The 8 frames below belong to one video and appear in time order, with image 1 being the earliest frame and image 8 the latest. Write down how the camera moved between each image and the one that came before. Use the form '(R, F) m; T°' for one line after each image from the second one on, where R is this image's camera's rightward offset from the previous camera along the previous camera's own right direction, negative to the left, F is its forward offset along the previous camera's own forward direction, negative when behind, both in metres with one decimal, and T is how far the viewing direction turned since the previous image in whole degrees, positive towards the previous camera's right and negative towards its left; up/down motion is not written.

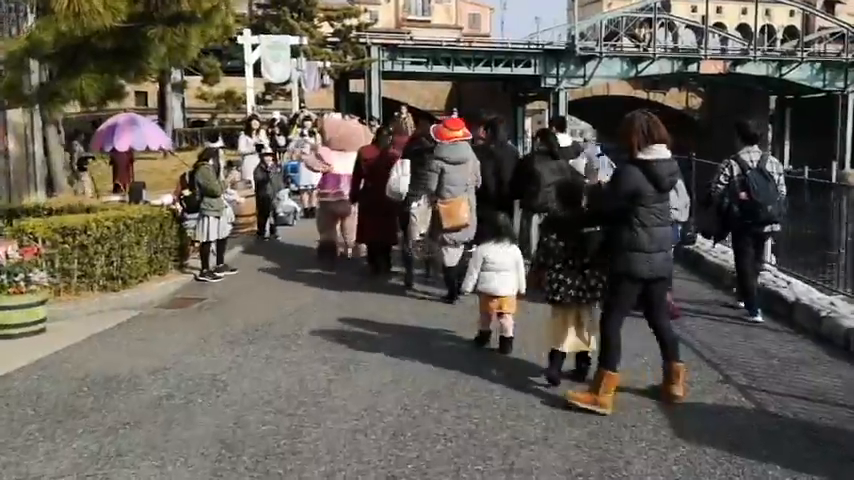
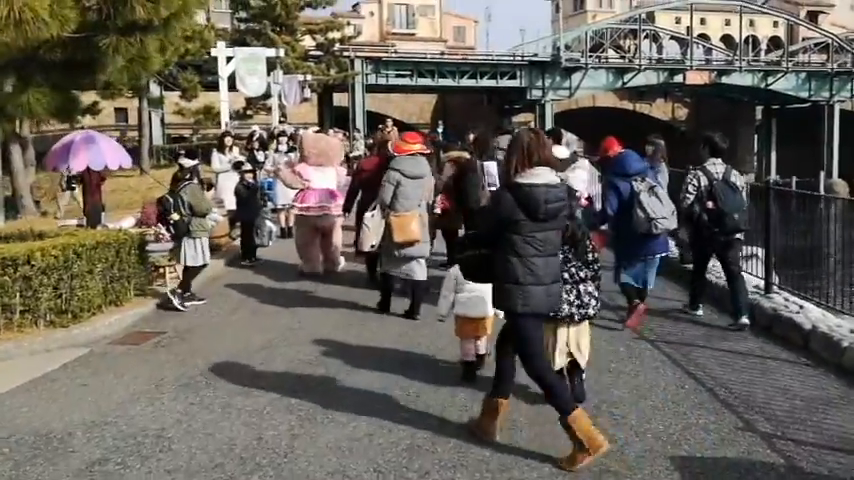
(+0.1, +0.7) m; +1°
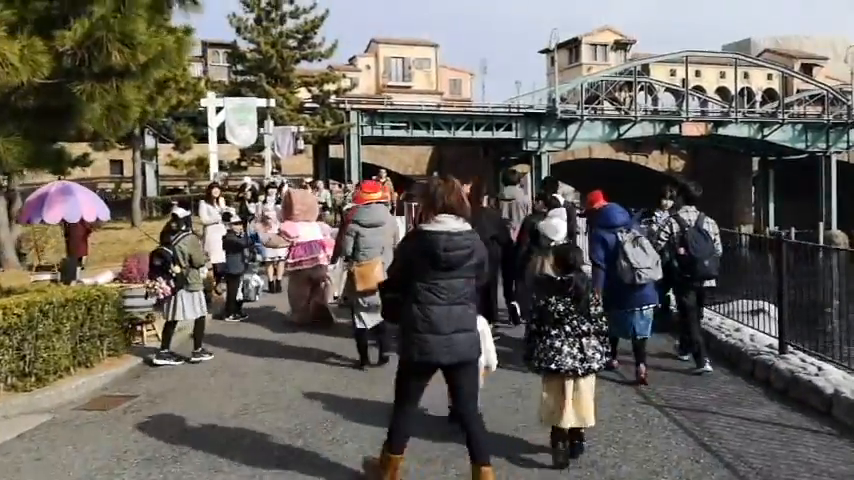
(0.0, +0.5) m; 0°
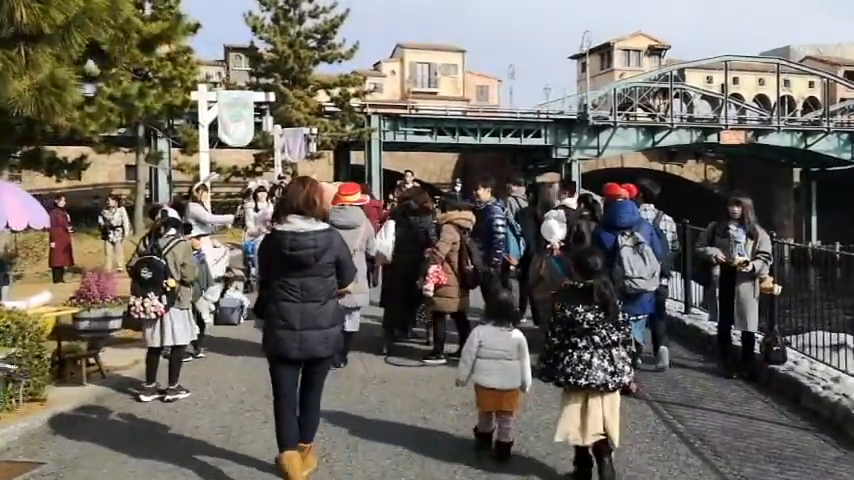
(+0.1, +2.0) m; -2°
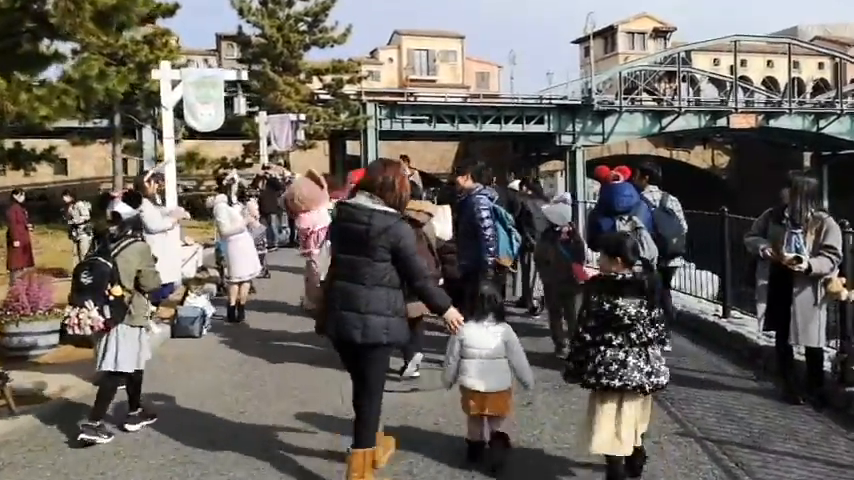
(+0.1, +1.6) m; 0°
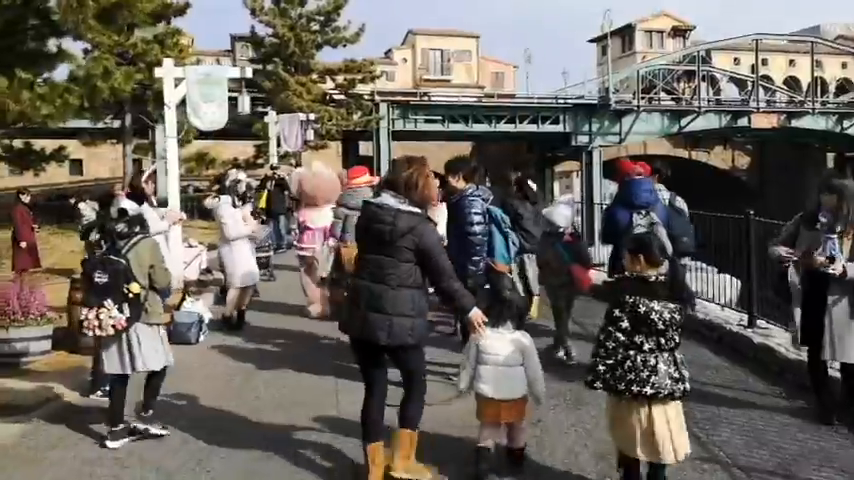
(+0.1, +0.4) m; -1°
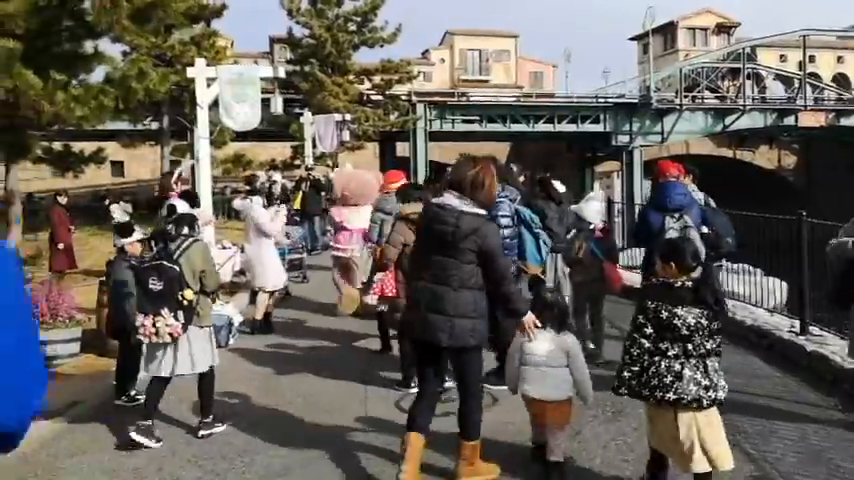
(0.0, +0.3) m; -2°
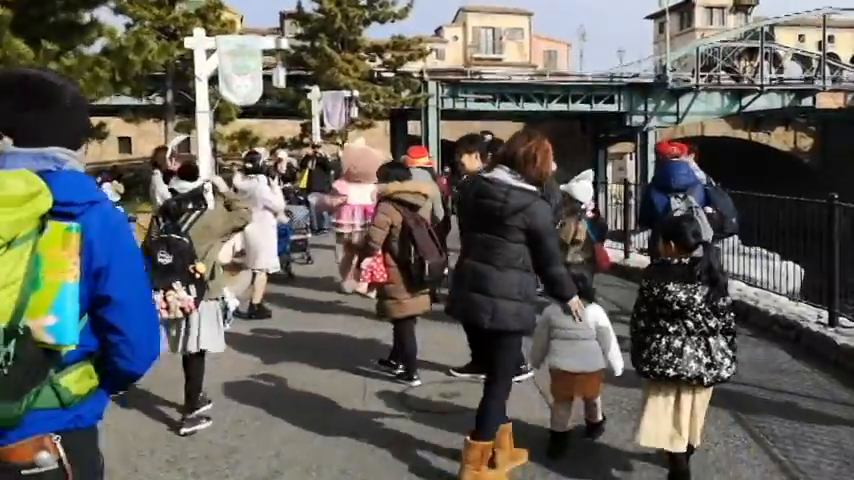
(+0.1, +0.5) m; -1°
